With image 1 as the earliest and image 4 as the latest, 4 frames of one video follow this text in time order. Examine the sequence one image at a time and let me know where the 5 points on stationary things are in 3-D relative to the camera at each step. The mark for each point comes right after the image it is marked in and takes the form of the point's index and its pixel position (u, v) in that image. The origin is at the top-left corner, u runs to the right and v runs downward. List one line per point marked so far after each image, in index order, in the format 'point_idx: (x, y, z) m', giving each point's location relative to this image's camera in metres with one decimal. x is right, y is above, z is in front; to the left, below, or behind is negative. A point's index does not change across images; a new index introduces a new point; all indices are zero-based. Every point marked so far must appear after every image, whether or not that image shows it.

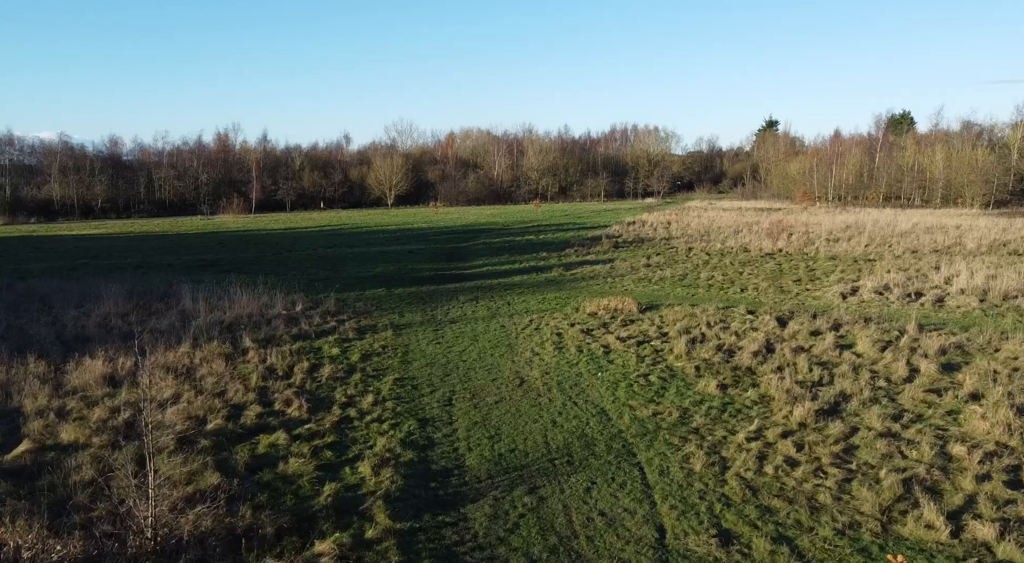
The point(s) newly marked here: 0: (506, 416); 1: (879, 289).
0: (-0.1, -1.7, +9.7) m
1: (+9.1, -0.1, +19.1) m
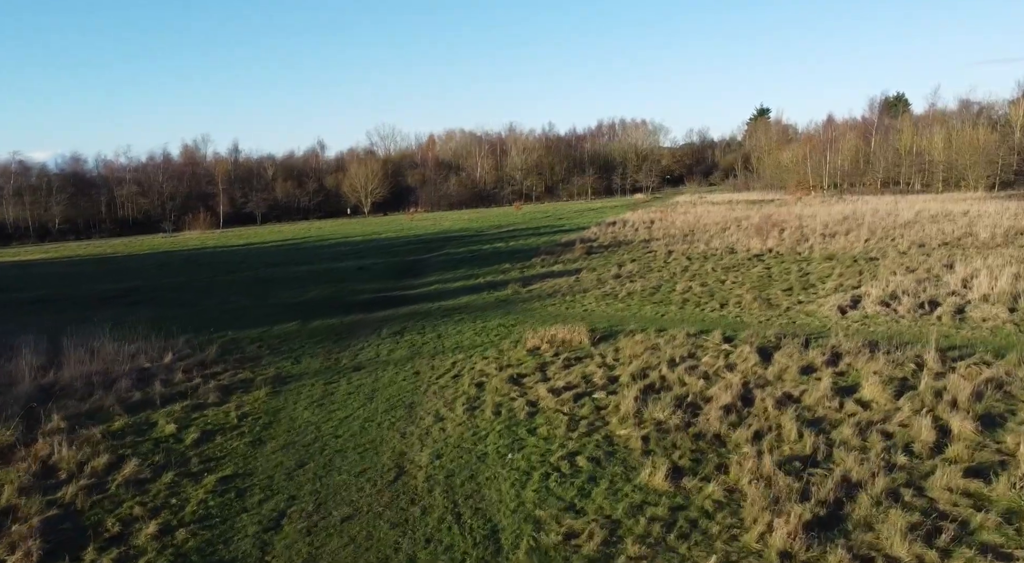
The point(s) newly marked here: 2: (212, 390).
0: (-1.4, -2.3, +6.5) m
1: (+7.7, -0.3, +16.0) m
2: (-4.4, -1.6, +11.3) m
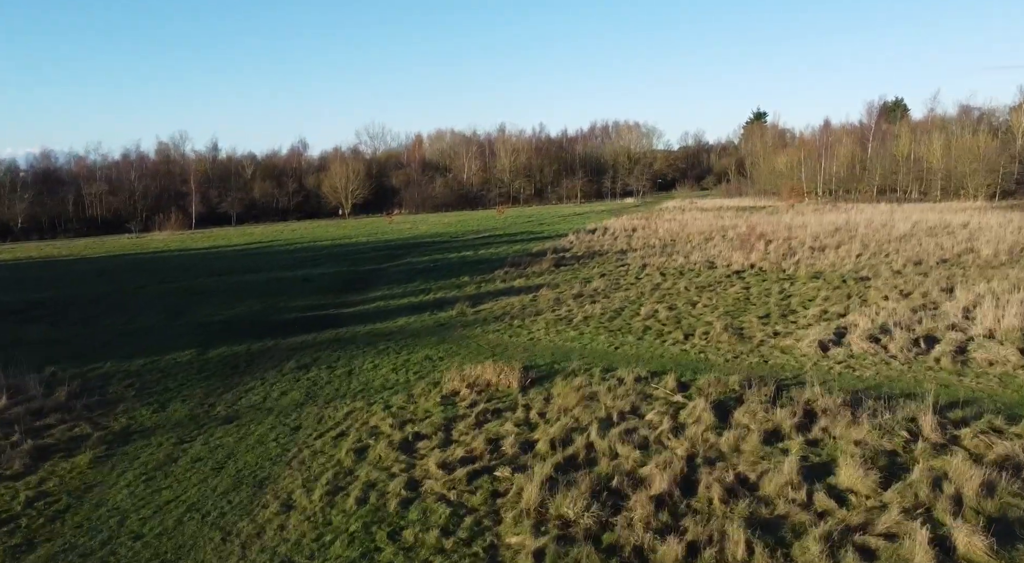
0: (-2.7, -2.7, +4.2) m
1: (+6.4, -0.8, +13.7) m
2: (-5.7, -2.0, +9.0) m
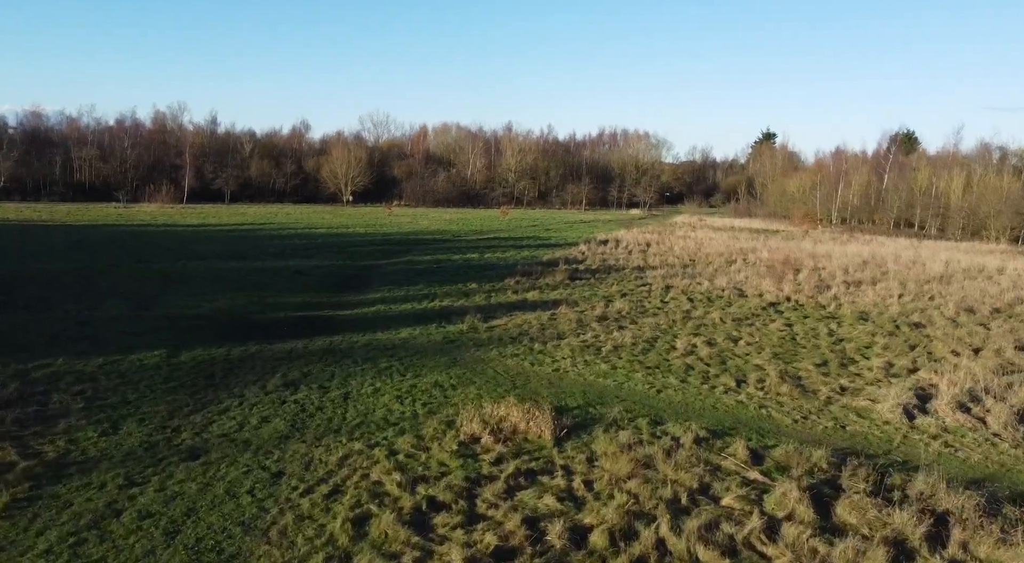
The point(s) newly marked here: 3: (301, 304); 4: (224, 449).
0: (-2.3, -2.8, +2.1) m
1: (+6.8, -1.7, +11.7) m
2: (-5.2, -1.9, +6.9) m
3: (-5.0, -0.5, +18.1) m
4: (-3.2, -1.9, +8.7) m
